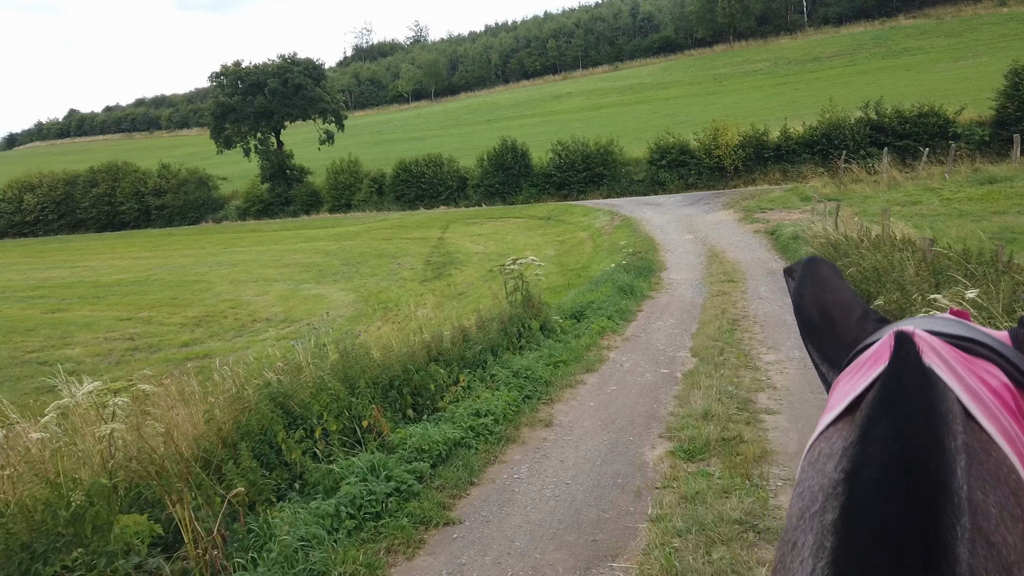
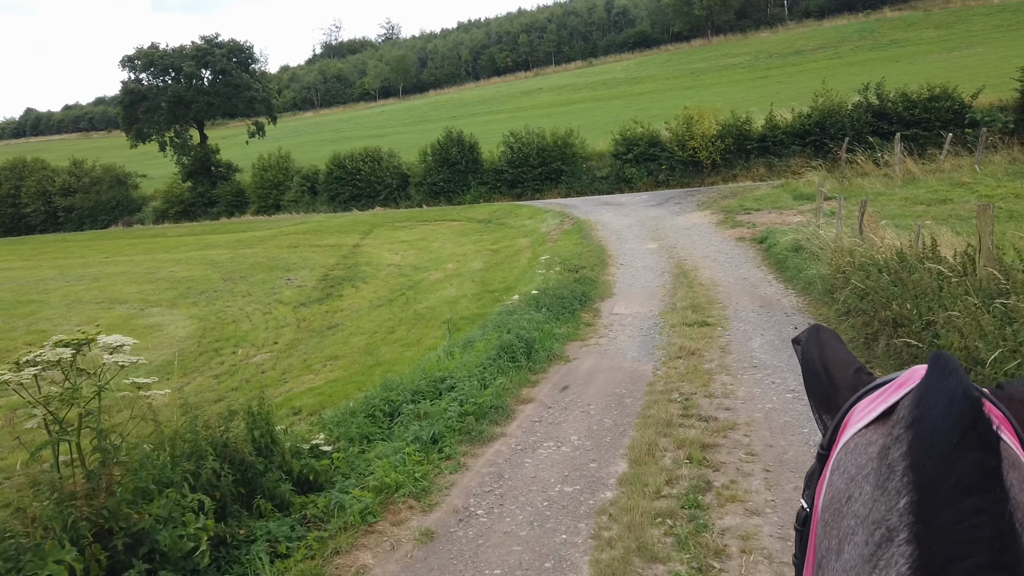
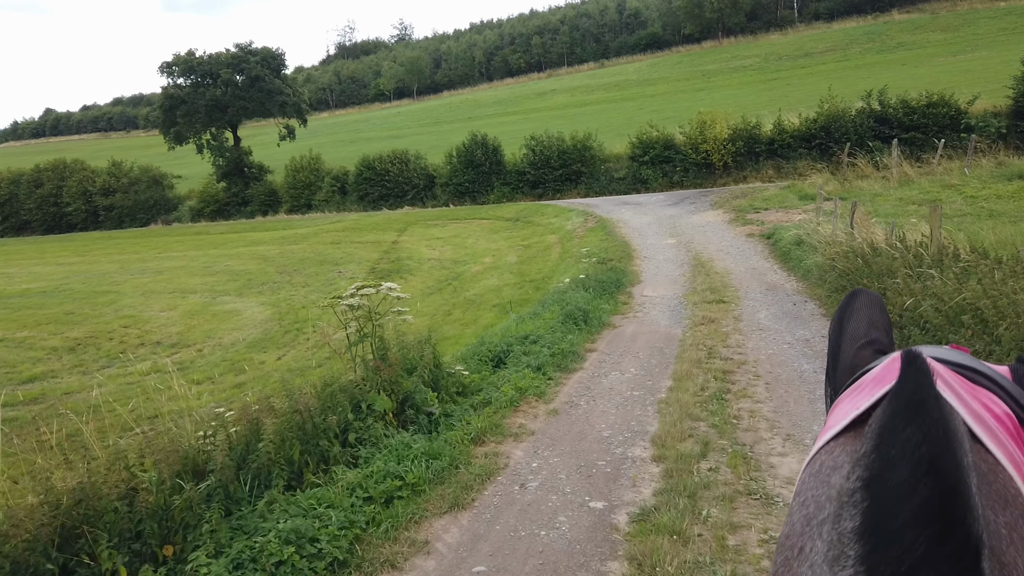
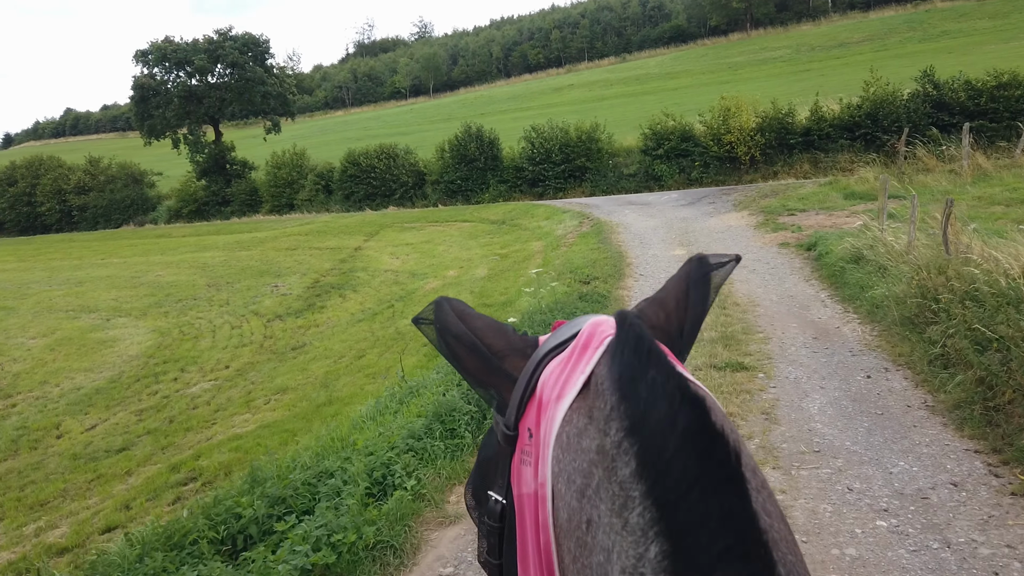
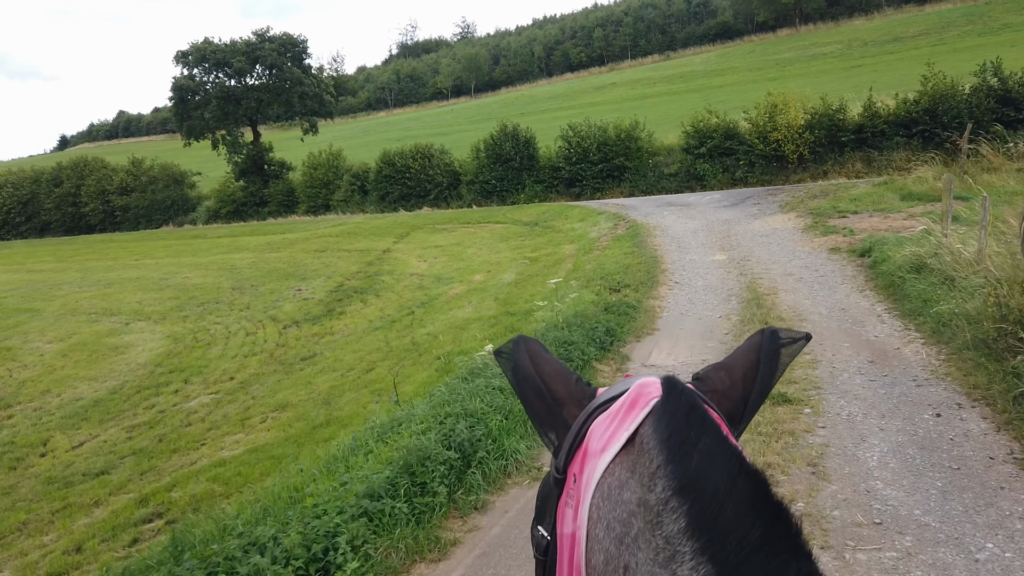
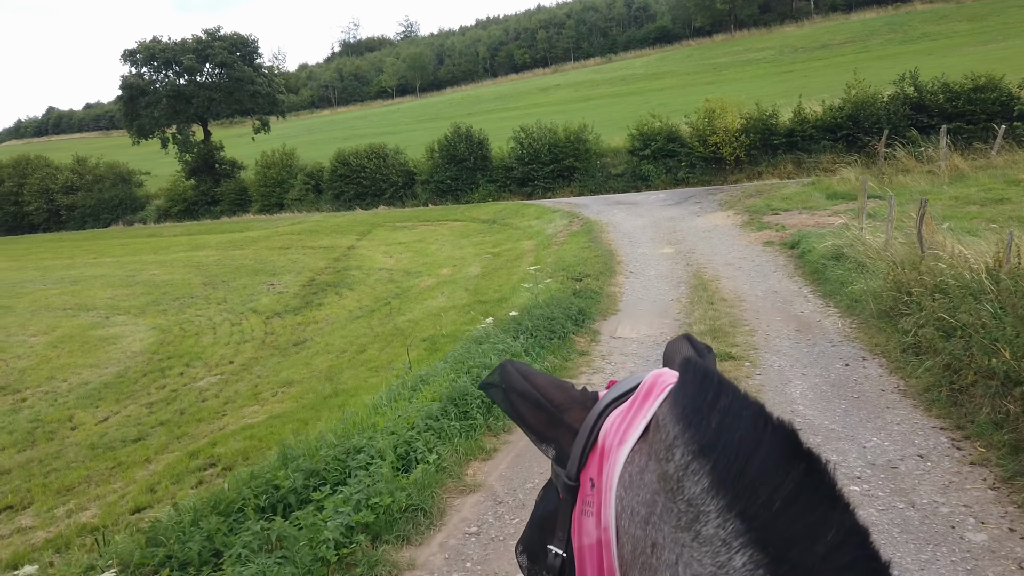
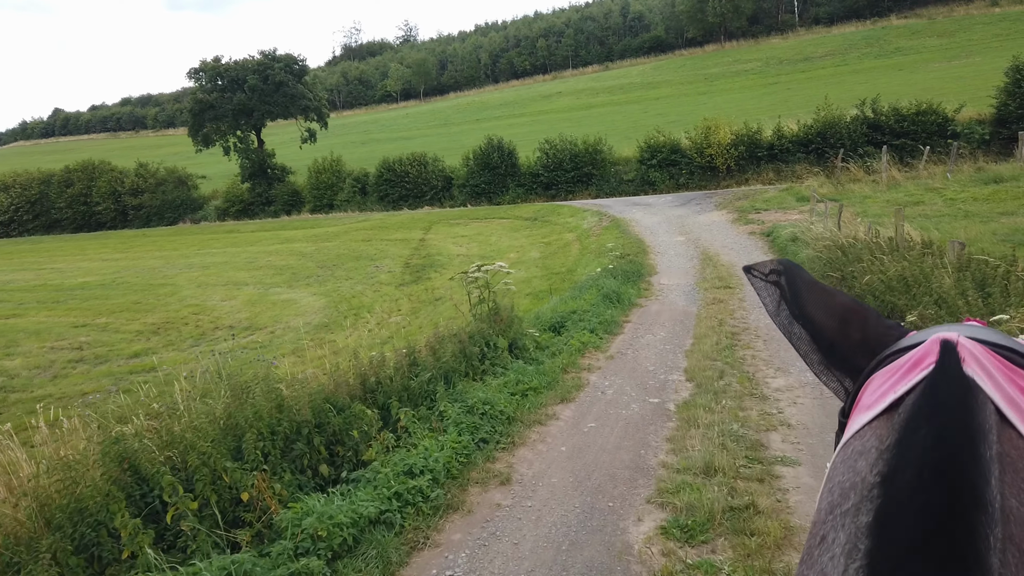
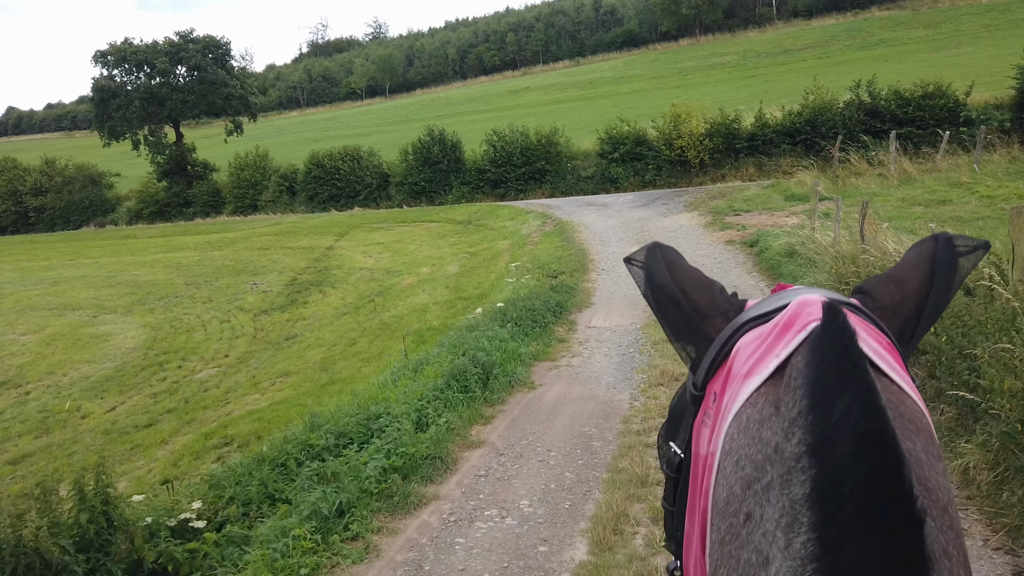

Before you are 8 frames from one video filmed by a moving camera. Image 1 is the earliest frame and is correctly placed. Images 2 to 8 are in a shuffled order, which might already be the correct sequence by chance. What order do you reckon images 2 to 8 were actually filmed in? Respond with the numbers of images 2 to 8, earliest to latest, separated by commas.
7, 3, 2, 8, 6, 4, 5
